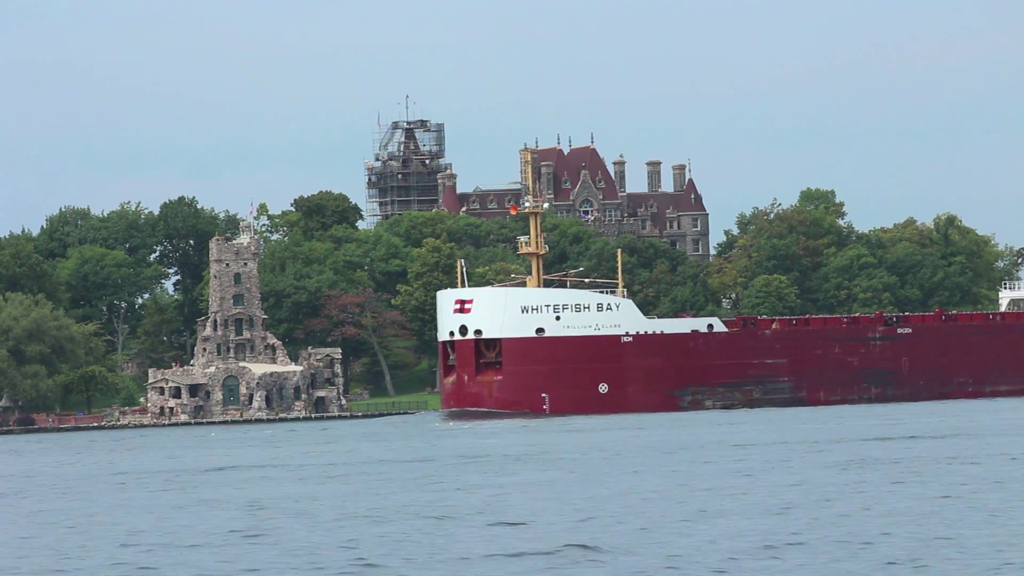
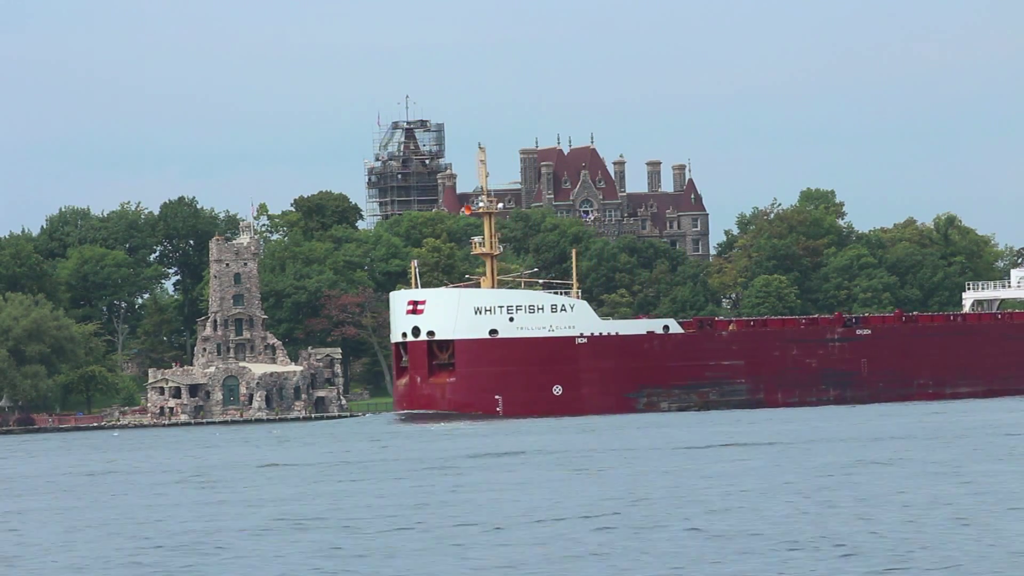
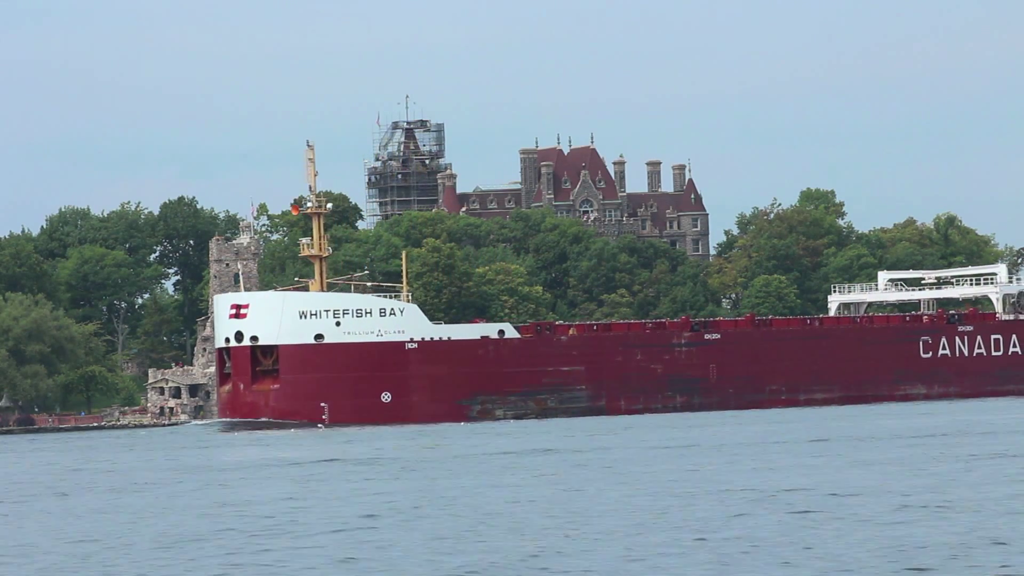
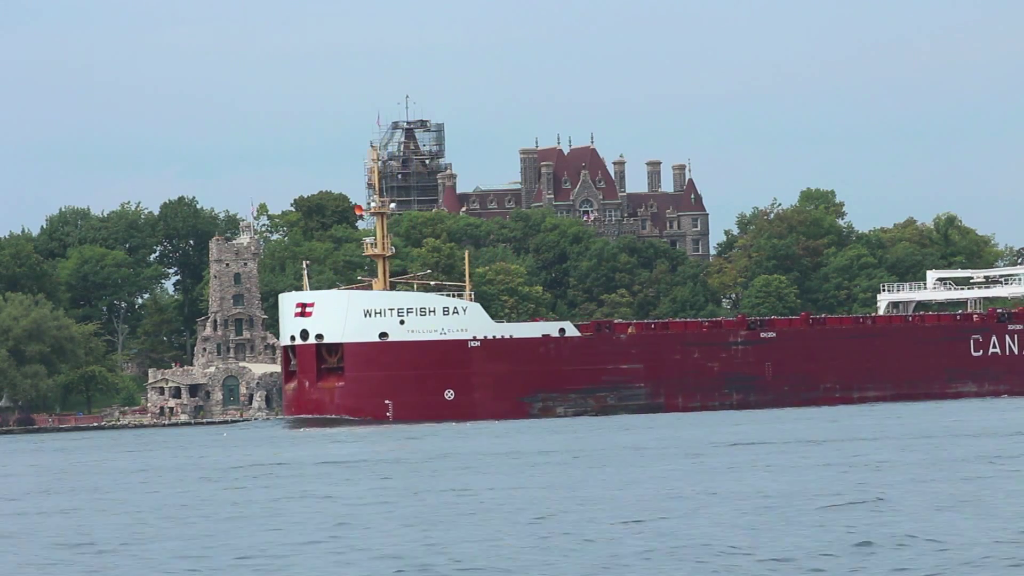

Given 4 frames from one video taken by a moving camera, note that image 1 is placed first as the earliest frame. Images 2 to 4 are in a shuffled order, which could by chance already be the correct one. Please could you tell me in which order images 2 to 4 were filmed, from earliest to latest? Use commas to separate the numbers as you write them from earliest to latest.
2, 4, 3
